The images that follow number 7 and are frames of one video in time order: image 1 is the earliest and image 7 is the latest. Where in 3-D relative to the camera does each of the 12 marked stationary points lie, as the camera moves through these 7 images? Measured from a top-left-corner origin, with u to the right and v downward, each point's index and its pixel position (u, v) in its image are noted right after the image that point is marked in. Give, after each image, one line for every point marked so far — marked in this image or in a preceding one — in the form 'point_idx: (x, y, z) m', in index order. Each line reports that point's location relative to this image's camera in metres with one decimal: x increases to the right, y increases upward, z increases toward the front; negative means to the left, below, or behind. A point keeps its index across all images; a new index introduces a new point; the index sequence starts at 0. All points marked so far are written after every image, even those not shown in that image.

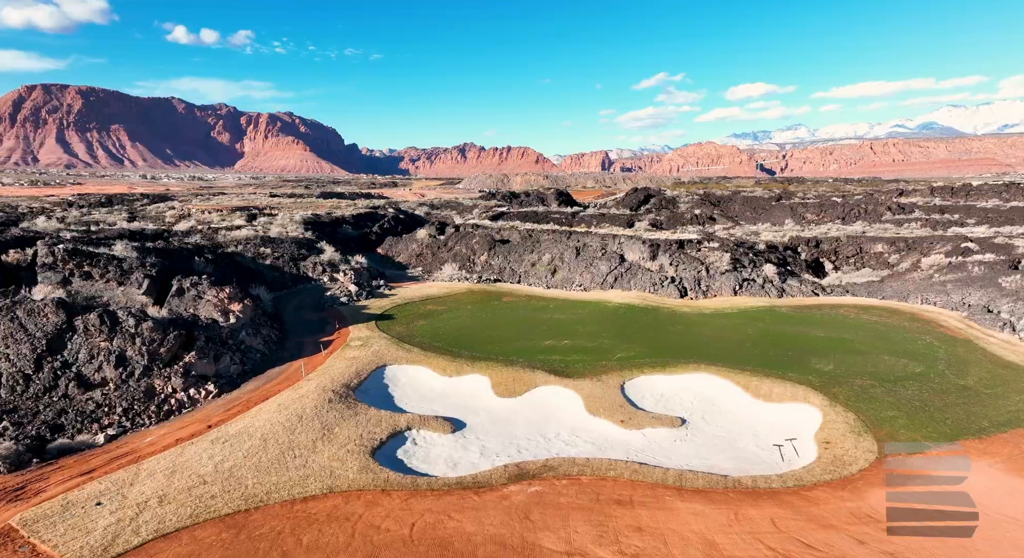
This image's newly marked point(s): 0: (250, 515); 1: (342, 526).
0: (-7.2, -6.5, +14.9) m
1: (-4.5, -6.5, +14.5) m
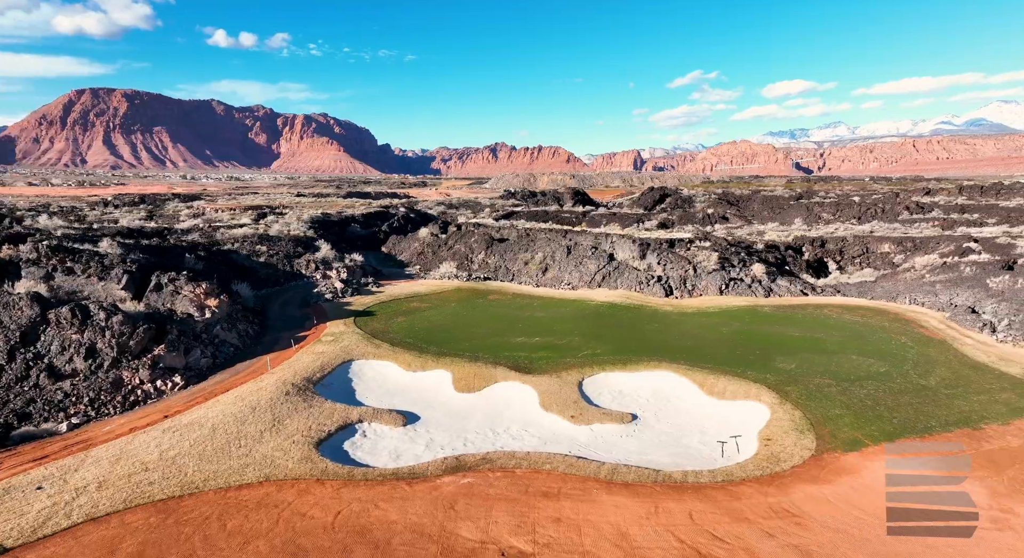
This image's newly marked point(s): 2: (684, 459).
0: (-9.3, -6.2, +15.3) m
1: (-6.6, -6.3, +14.8) m
2: (+5.7, -6.0, +18.2) m
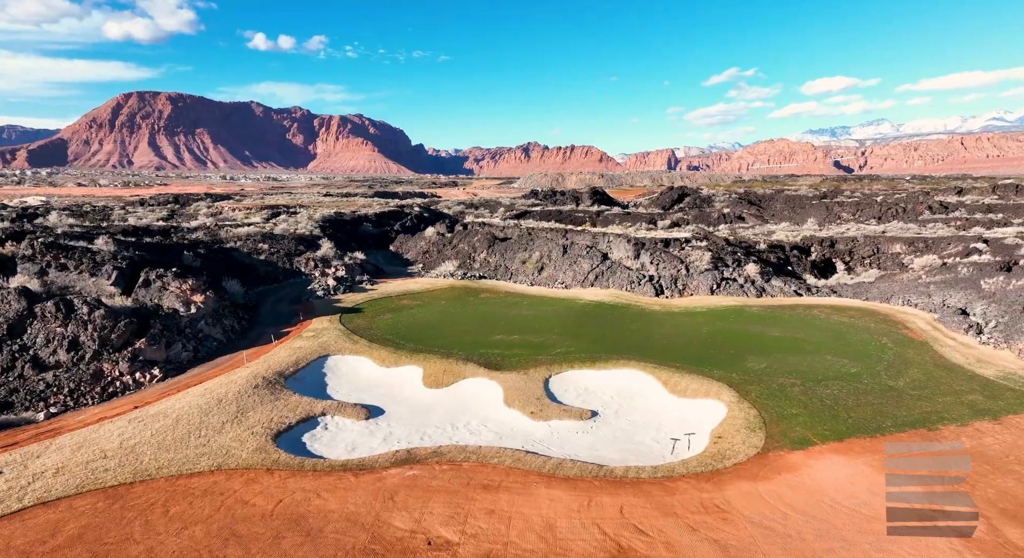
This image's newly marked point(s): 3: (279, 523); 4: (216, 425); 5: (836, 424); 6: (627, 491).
0: (-11.0, -6.0, +15.8) m
1: (-8.4, -6.2, +15.2) m
2: (+4.0, -5.9, +18.3) m
3: (-6.1, -6.3, +14.2) m
4: (-10.7, -5.3, +19.8) m
5: (+10.9, -4.9, +18.5) m
6: (+3.2, -5.9, +15.3) m
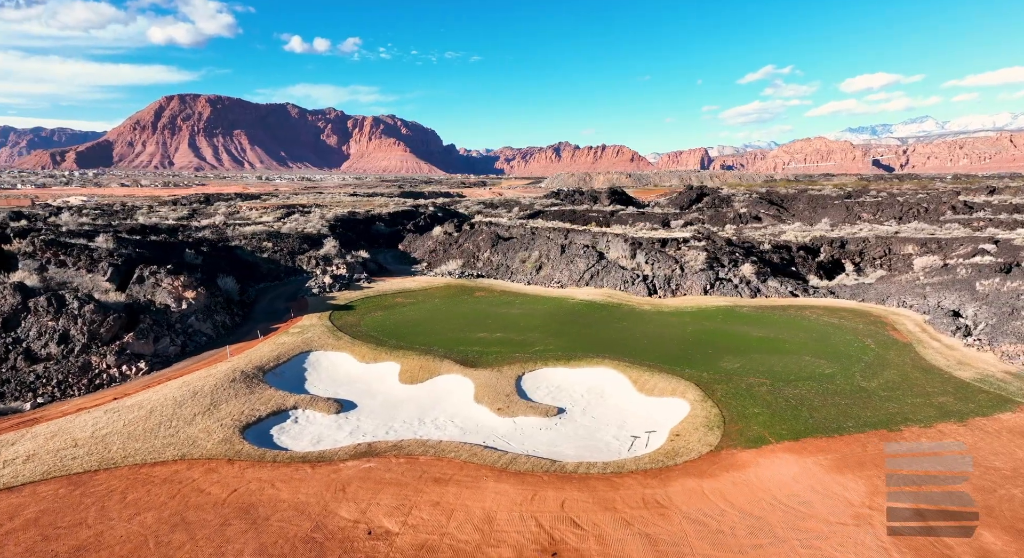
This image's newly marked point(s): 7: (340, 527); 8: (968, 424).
0: (-12.5, -5.9, +16.4) m
1: (-9.9, -6.0, +15.7) m
2: (+2.6, -5.8, +18.4) m
3: (-7.6, -6.2, +14.6) m
4: (-12.1, -5.1, +20.3) m
5: (+9.5, -4.9, +18.4) m
6: (+1.7, -5.8, +15.4) m
7: (-4.4, -6.3, +13.8) m
8: (+15.6, -5.0, +18.7) m
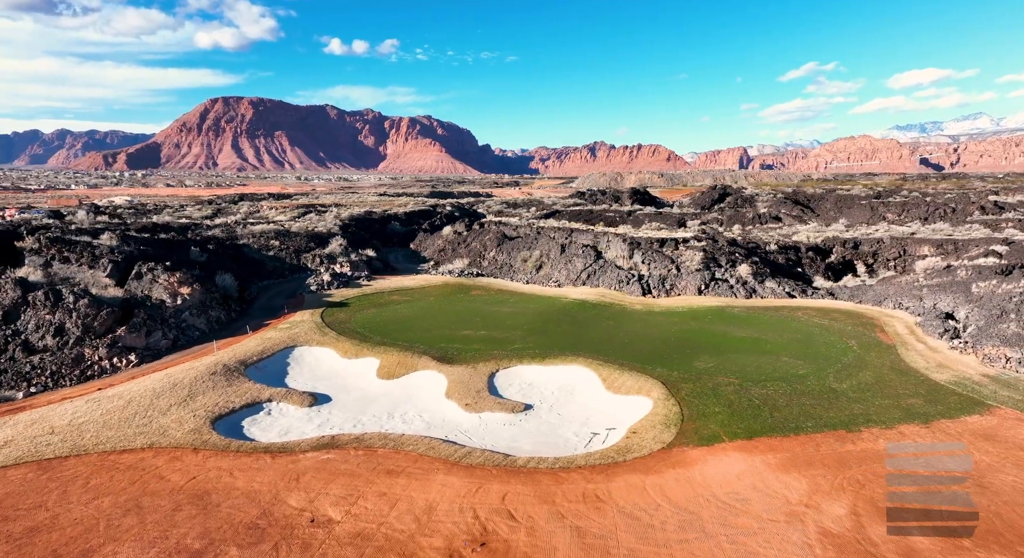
0: (-14.0, -5.7, +17.1) m
1: (-11.4, -5.8, +16.3) m
2: (+1.2, -5.7, +18.6) m
3: (-9.2, -6.0, +15.1) m
4: (-13.5, -4.9, +21.0) m
5: (+8.1, -4.8, +18.4) m
6: (+0.2, -5.8, +15.7) m
7: (-5.9, -6.1, +14.3) m
8: (+14.1, -5.0, +18.5) m
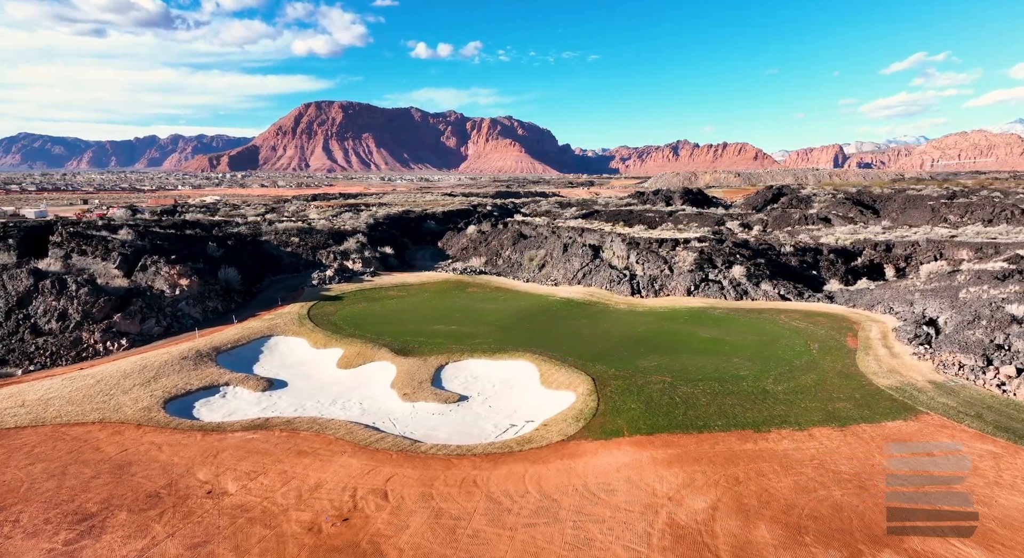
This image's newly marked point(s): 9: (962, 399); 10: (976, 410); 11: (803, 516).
0: (-17.0, -5.3, +19.0) m
1: (-14.5, -5.5, +18.1) m
2: (-1.8, -5.6, +19.4) m
3: (-12.4, -5.7, +16.7) m
4: (-16.2, -4.5, +22.9) m
5: (+5.1, -4.8, +18.6) m
6: (-3.0, -5.6, +16.5) m
7: (-9.3, -5.9, +15.6) m
8: (+11.1, -5.0, +18.2) m
9: (+16.4, -4.4, +19.9) m
10: (+16.1, -4.6, +19.0) m
11: (+7.1, -5.8, +13.4) m
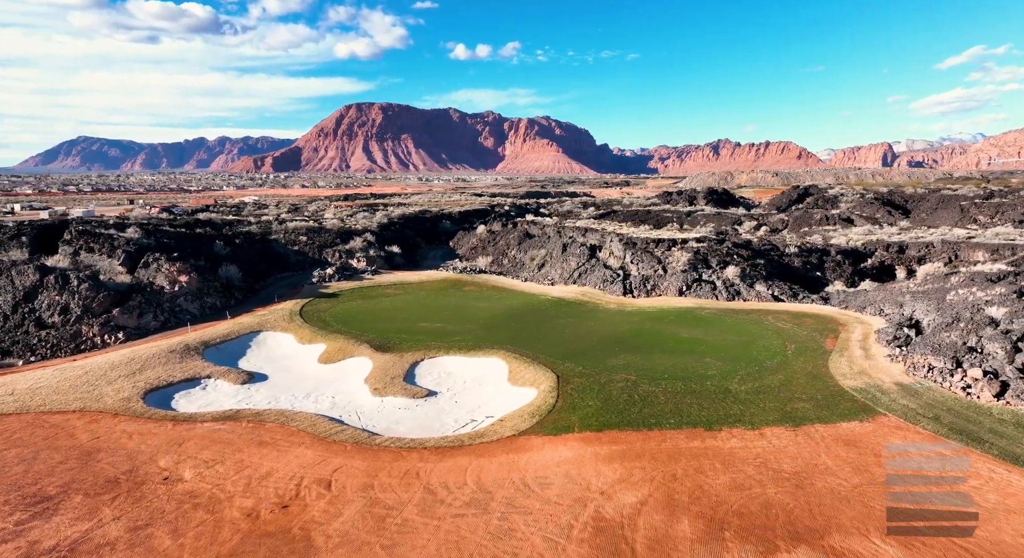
0: (-18.6, -5.1, +20.1) m
1: (-16.1, -5.3, +19.0) m
2: (-3.3, -5.5, +19.8) m
3: (-14.0, -5.5, +17.6) m
4: (-17.6, -4.4, +23.9) m
5: (+3.5, -4.7, +18.8) m
6: (-4.6, -5.5, +17.0) m
7: (-10.9, -5.7, +16.3) m
8: (+9.5, -5.0, +18.2) m
9: (+14.9, -4.4, +19.7) m
10: (+14.6, -4.6, +18.9) m
11: (+5.4, -5.8, +13.5) m
